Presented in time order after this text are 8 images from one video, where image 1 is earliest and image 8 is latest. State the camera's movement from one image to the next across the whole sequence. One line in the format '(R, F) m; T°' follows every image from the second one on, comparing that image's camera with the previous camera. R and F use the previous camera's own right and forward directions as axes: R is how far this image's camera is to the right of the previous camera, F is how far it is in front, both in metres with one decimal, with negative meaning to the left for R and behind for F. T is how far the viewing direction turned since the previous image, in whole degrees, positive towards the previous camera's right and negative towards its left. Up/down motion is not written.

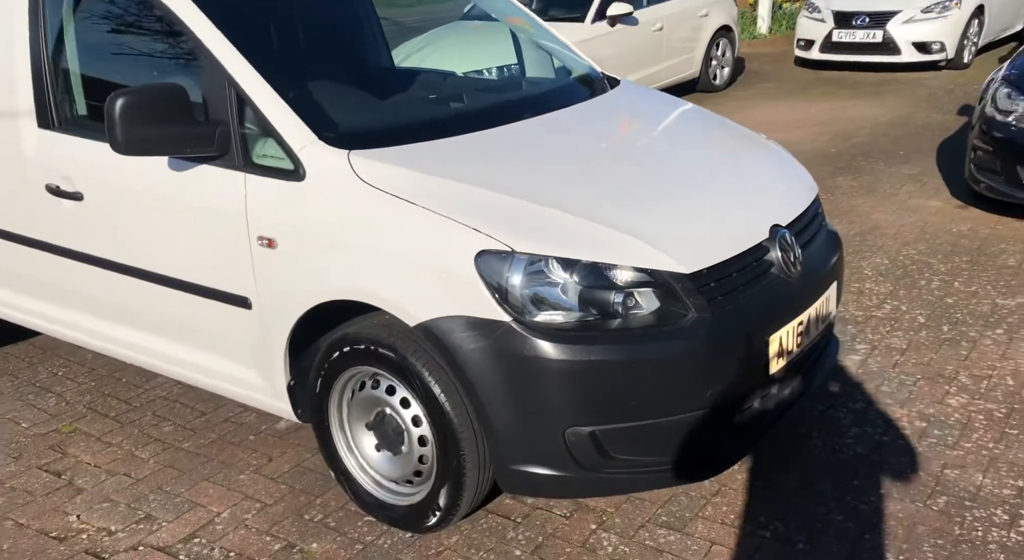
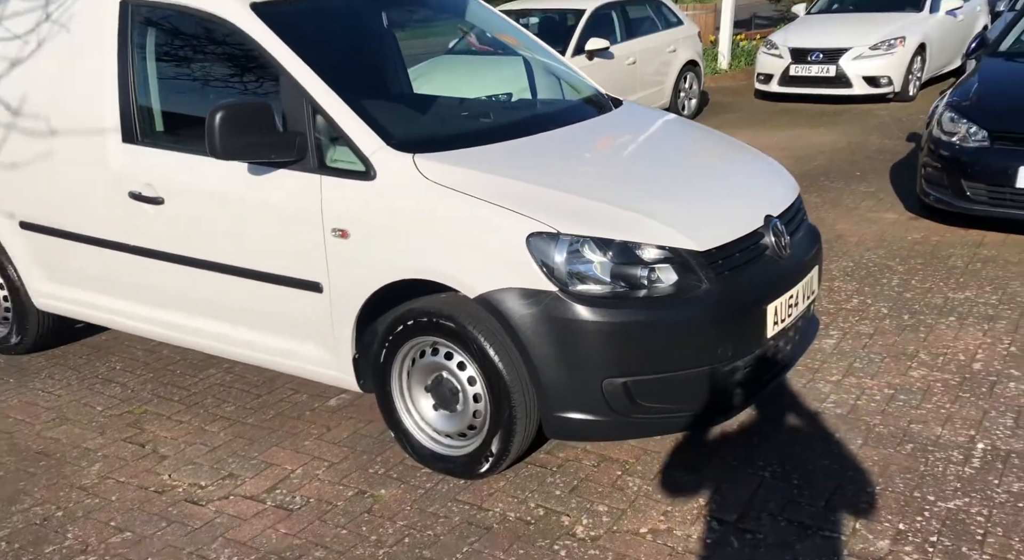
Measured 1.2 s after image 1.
(-0.3, -0.5) m; +3°
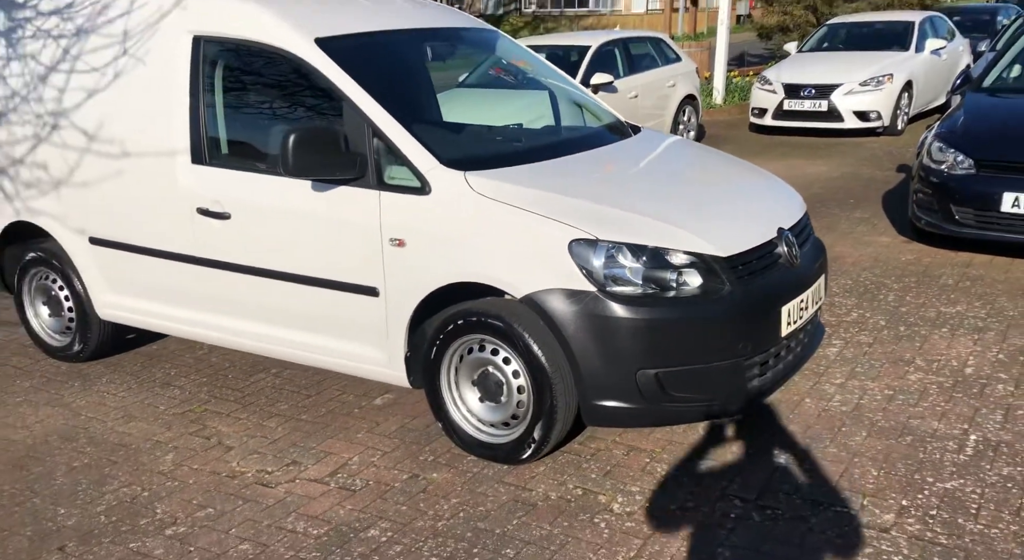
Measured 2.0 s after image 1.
(-0.2, -0.4) m; +1°
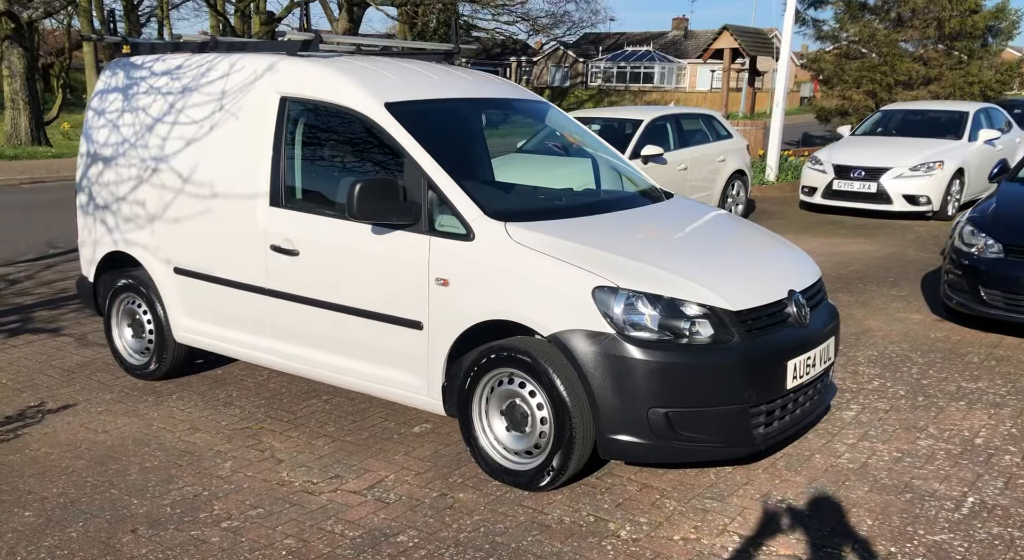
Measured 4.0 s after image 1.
(+0.1, -0.4) m; -4°
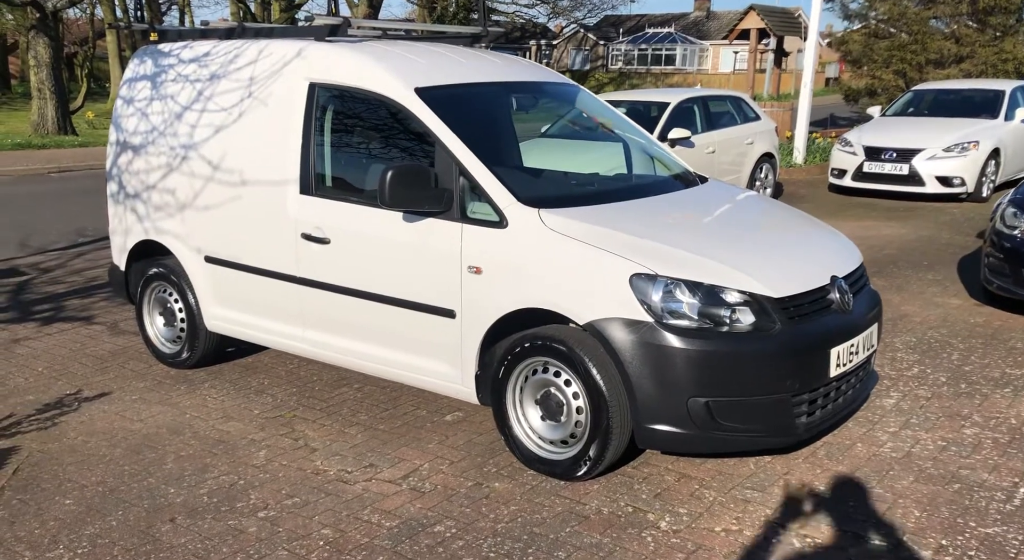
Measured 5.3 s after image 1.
(-0.1, +0.1) m; -1°
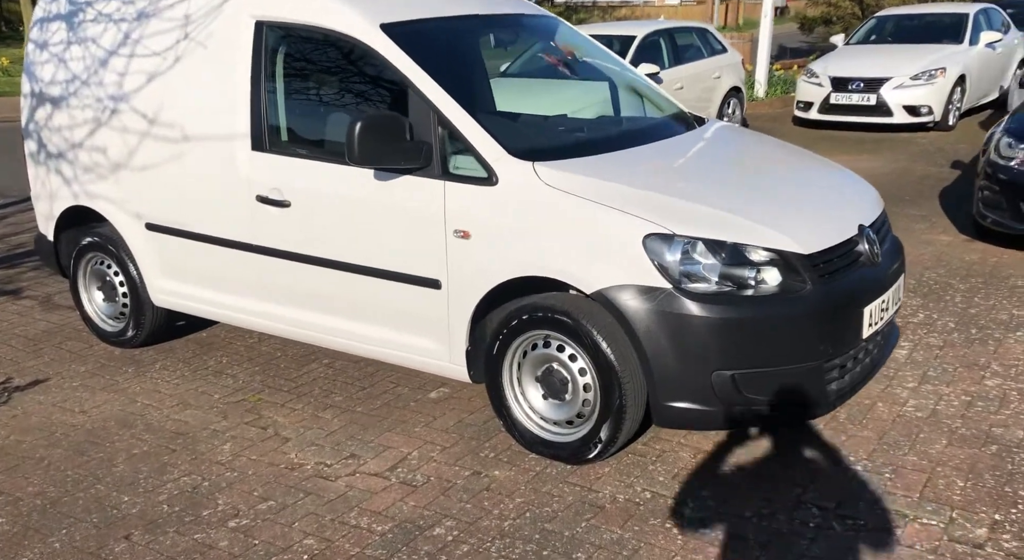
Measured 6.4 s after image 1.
(-0.2, +0.5) m; +3°
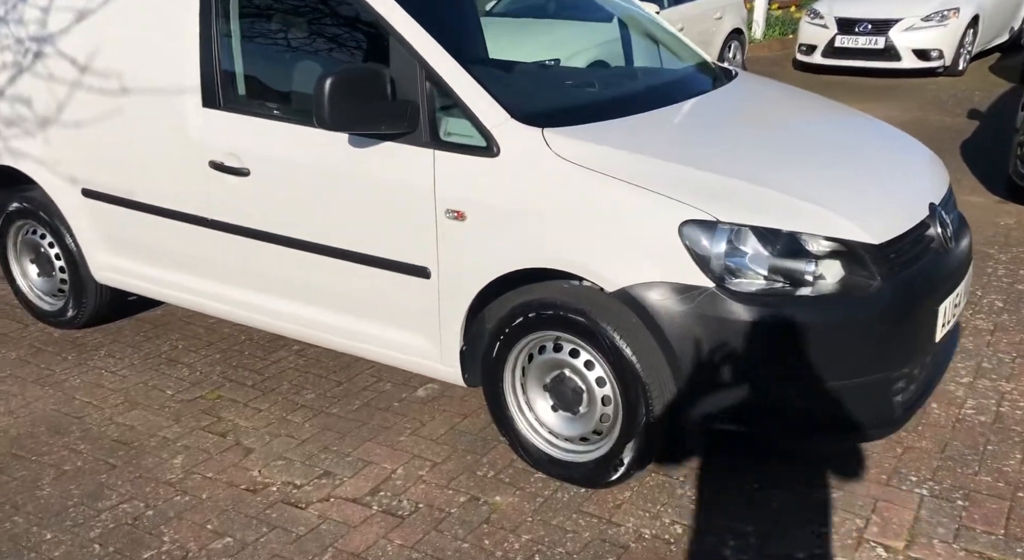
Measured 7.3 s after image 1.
(-0.1, +0.6) m; +1°
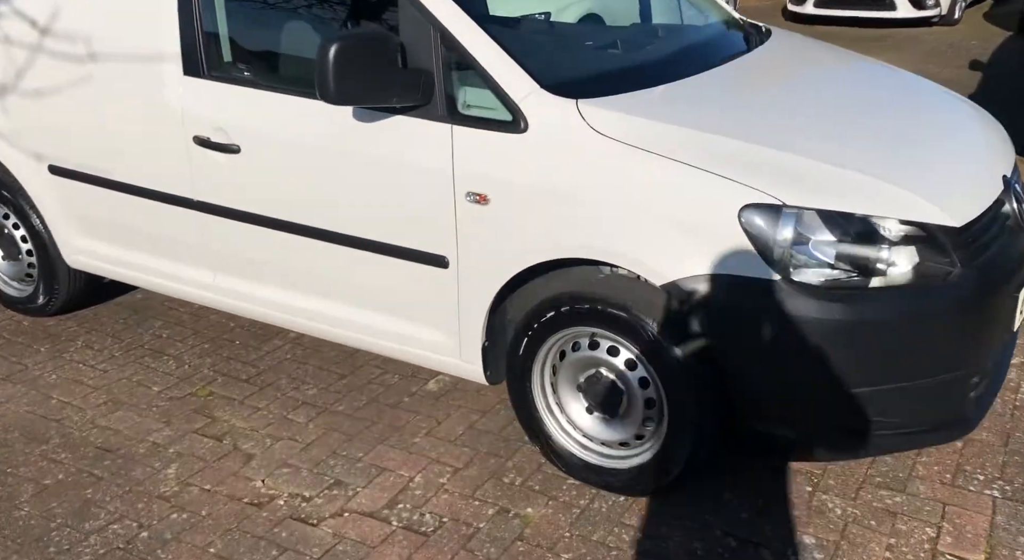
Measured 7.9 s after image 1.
(-0.2, +0.3) m; +2°
